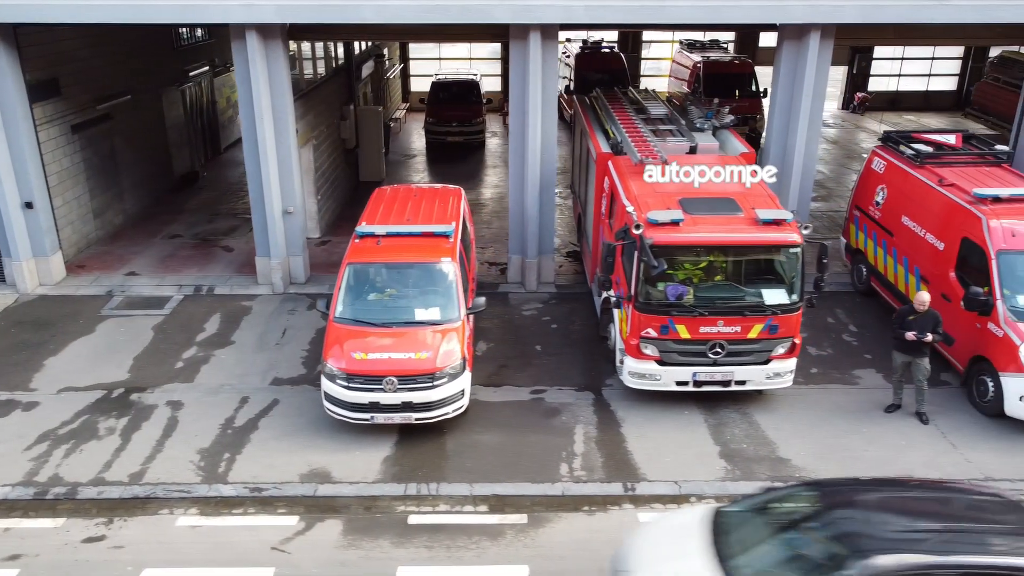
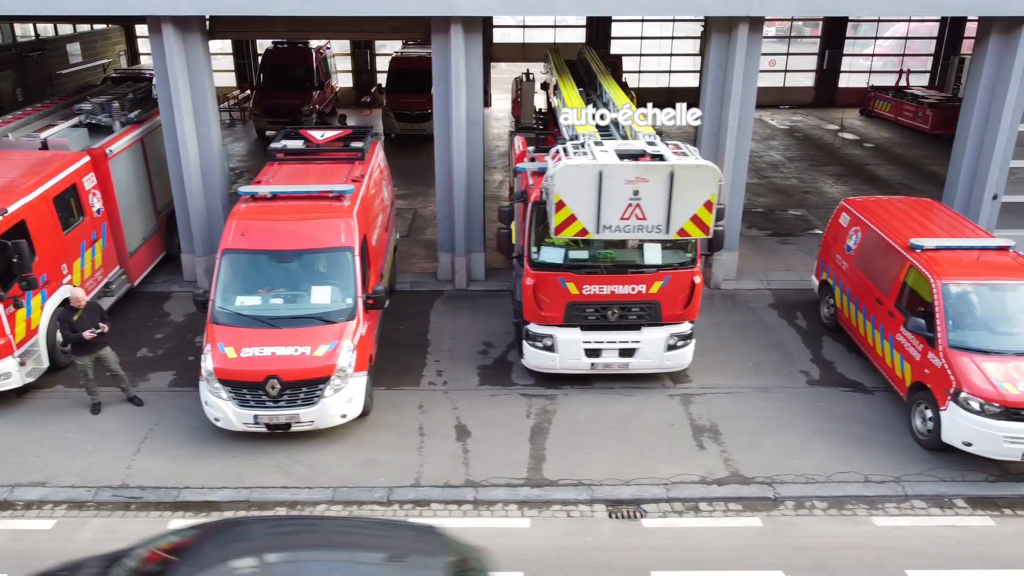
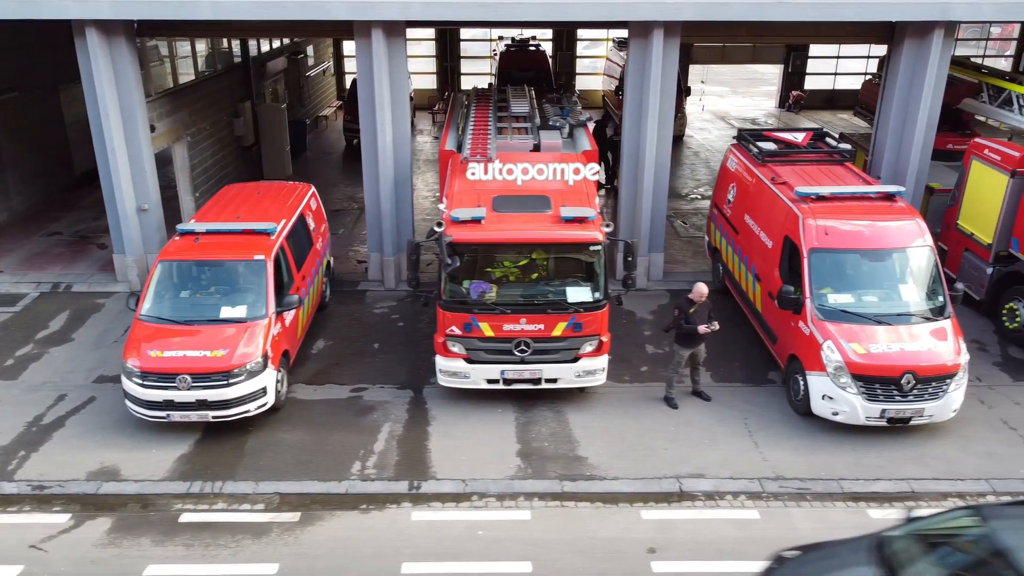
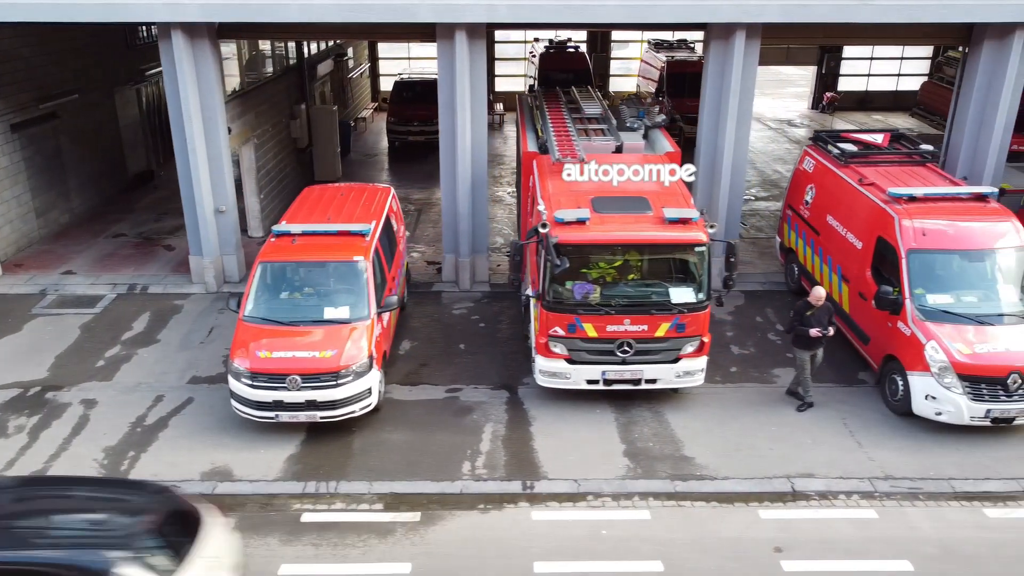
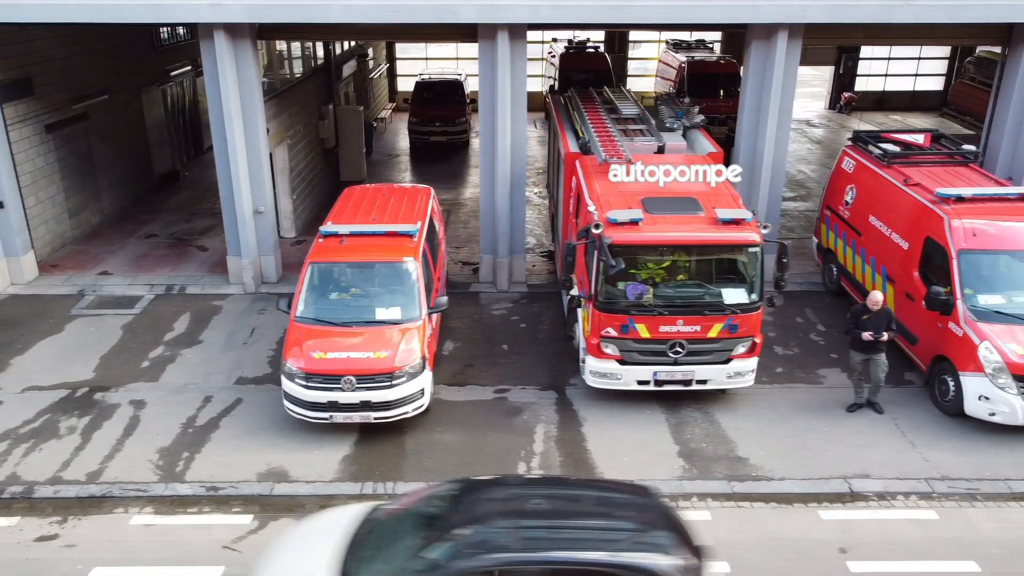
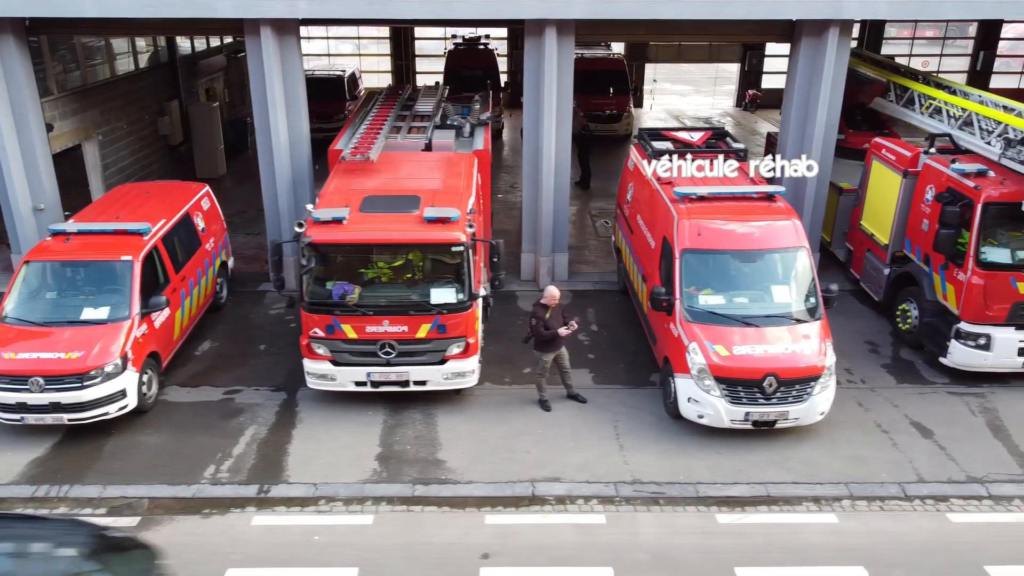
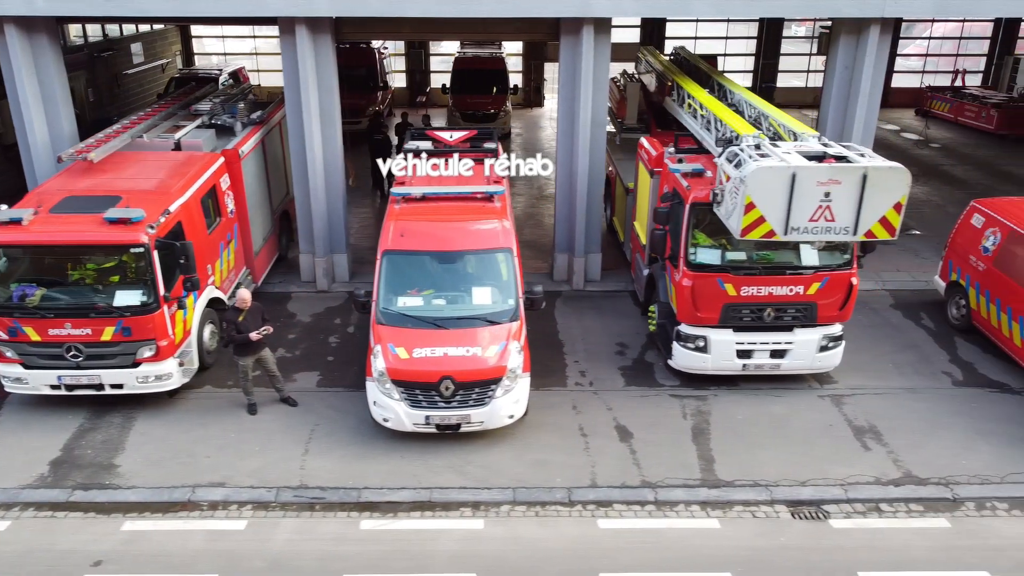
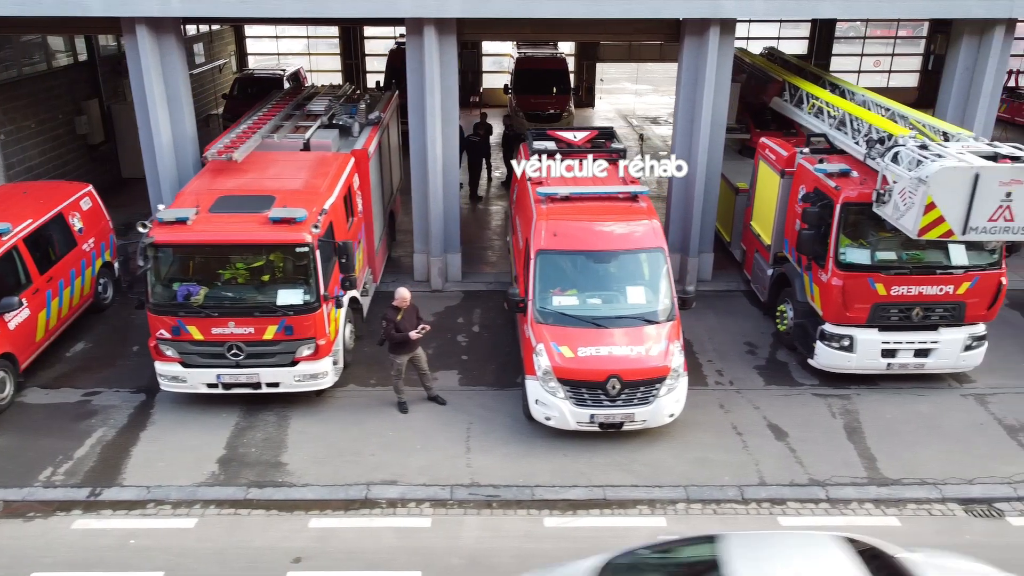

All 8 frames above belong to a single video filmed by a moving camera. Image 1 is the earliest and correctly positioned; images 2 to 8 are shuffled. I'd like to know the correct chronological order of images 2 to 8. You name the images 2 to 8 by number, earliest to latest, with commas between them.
5, 4, 3, 6, 8, 7, 2
